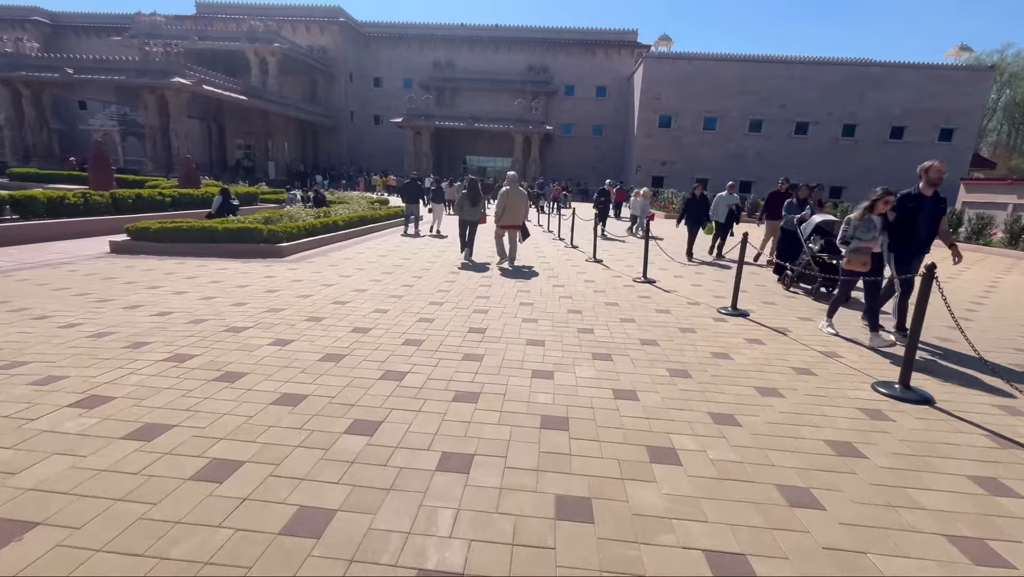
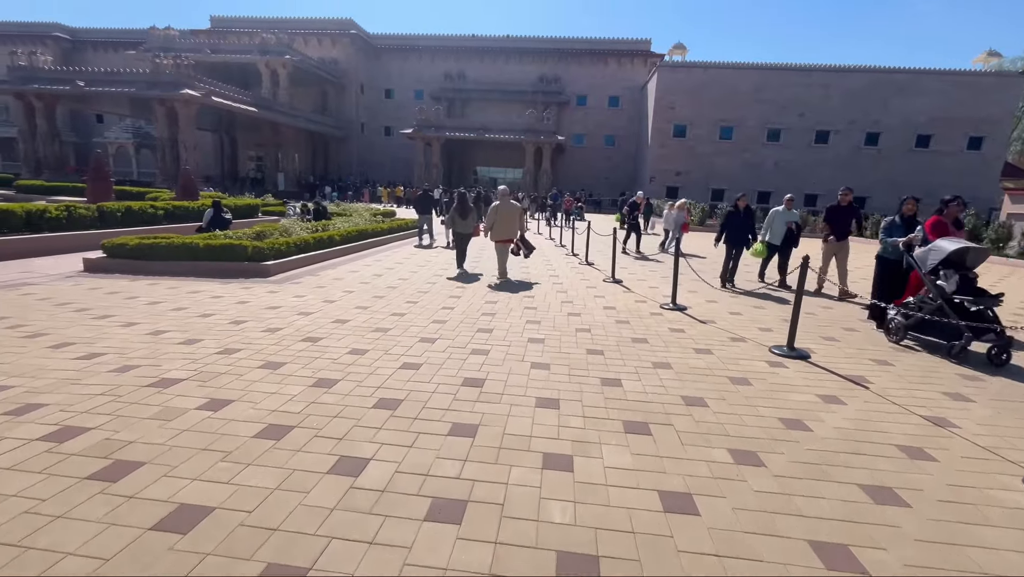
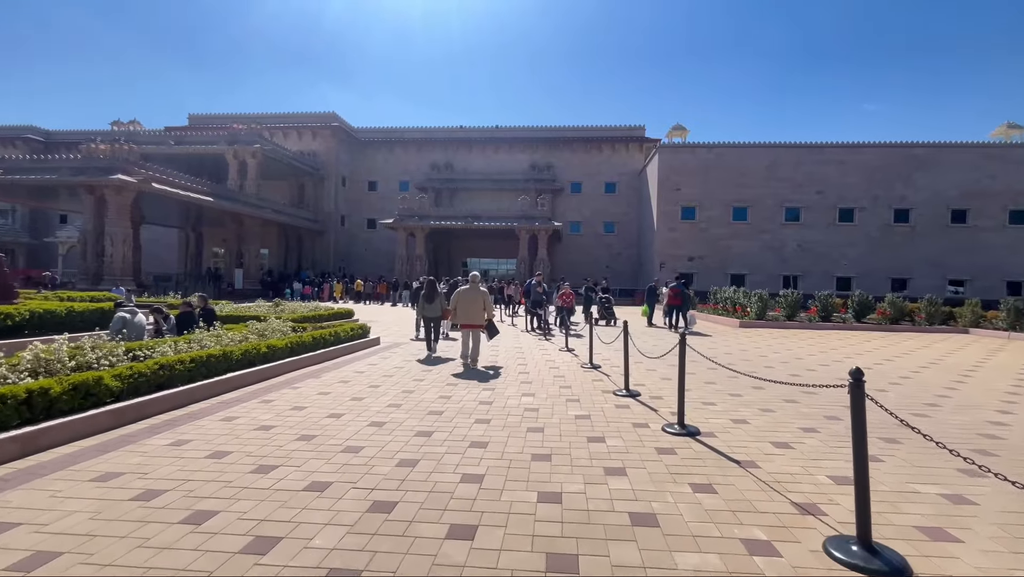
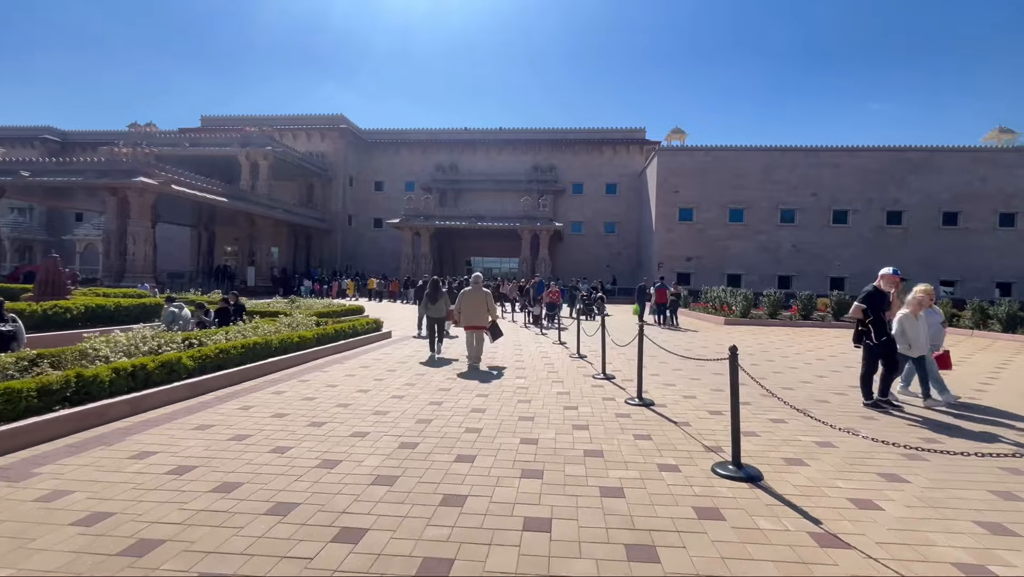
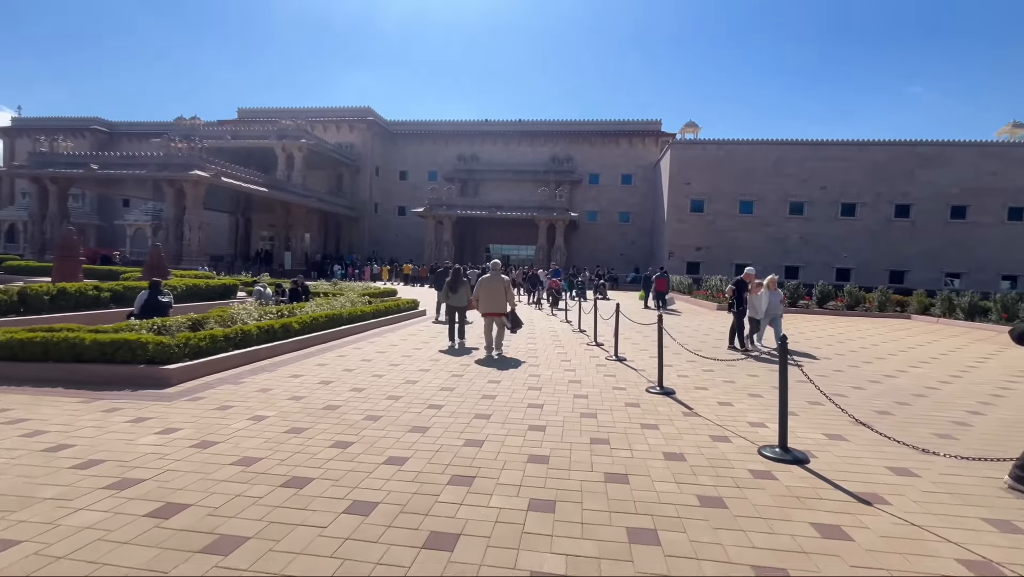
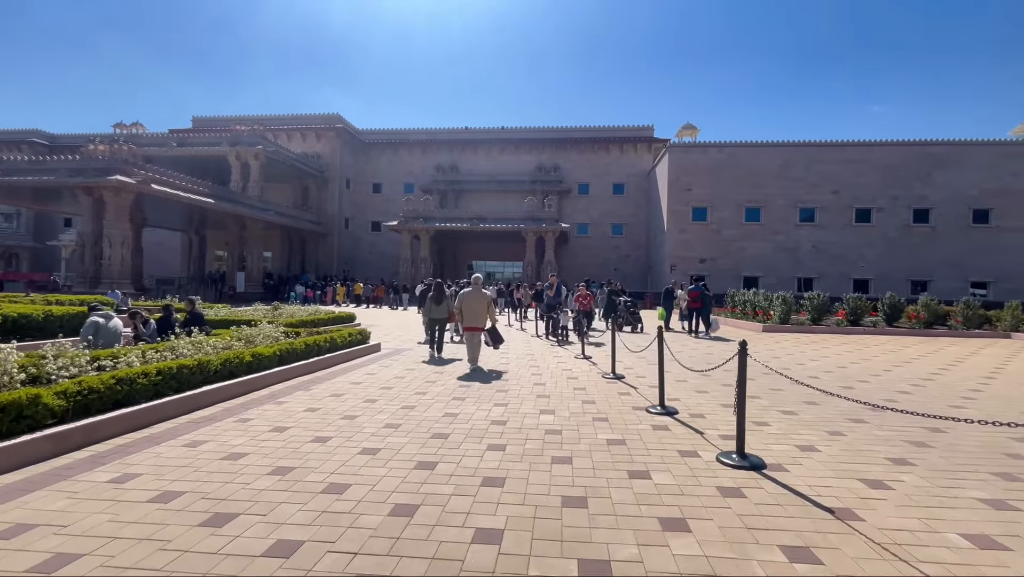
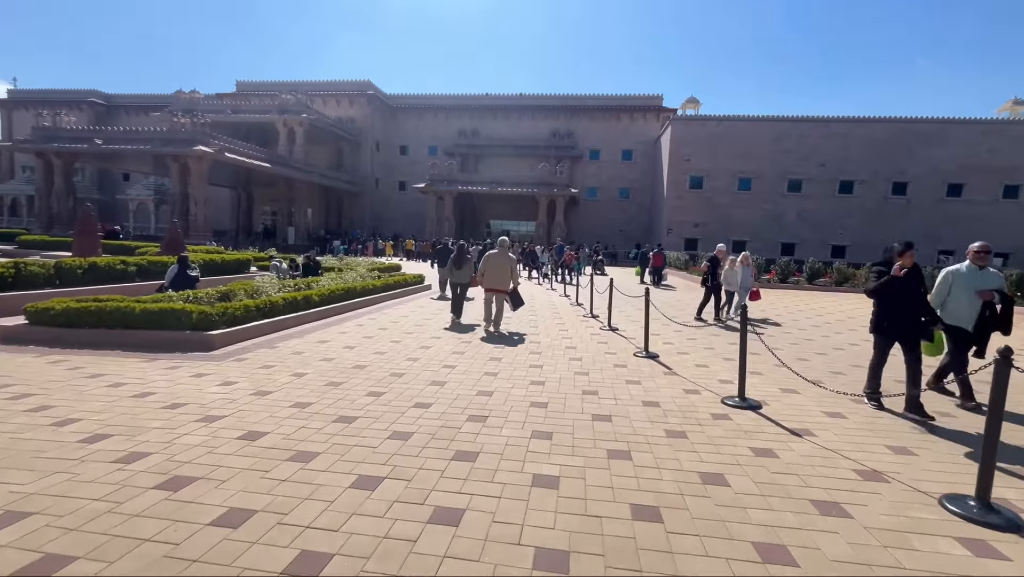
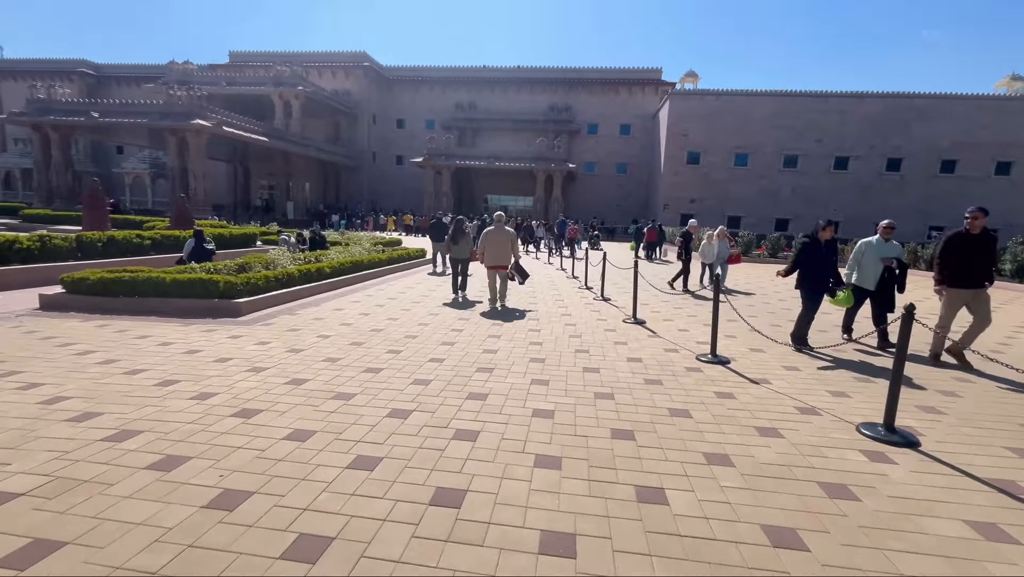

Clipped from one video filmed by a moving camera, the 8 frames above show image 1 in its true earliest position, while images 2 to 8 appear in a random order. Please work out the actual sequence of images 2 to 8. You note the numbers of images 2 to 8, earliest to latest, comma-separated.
2, 8, 7, 5, 4, 3, 6
